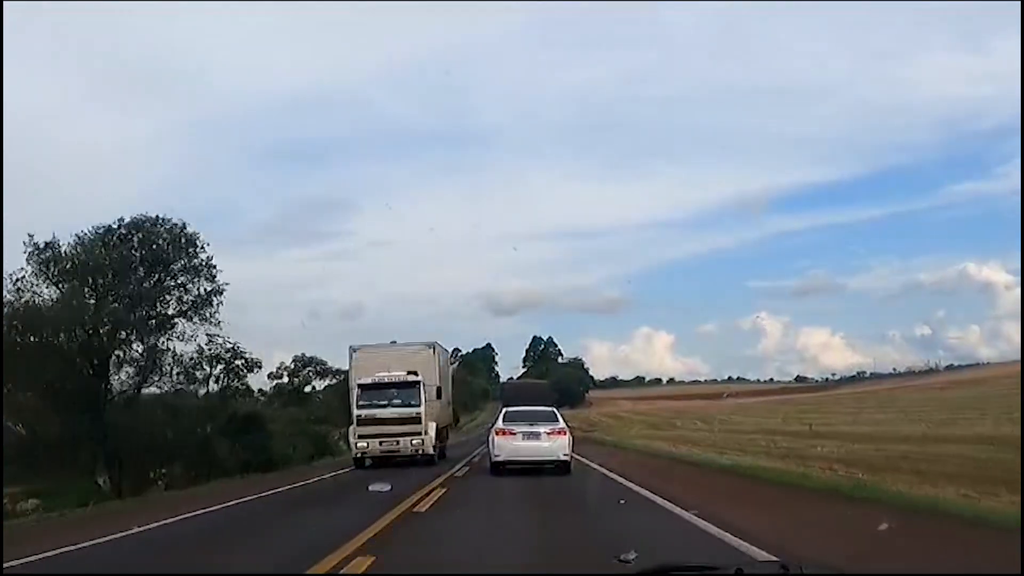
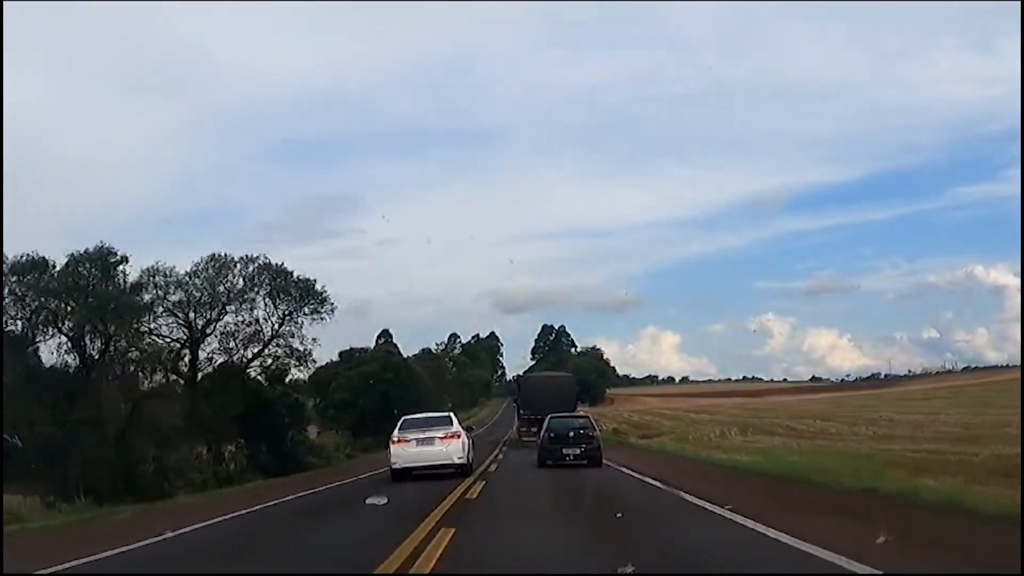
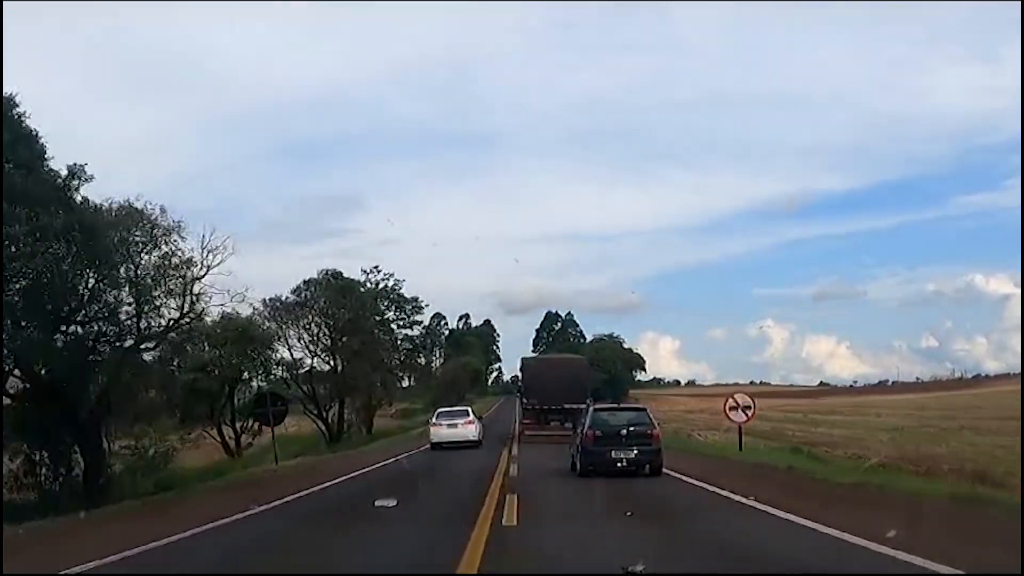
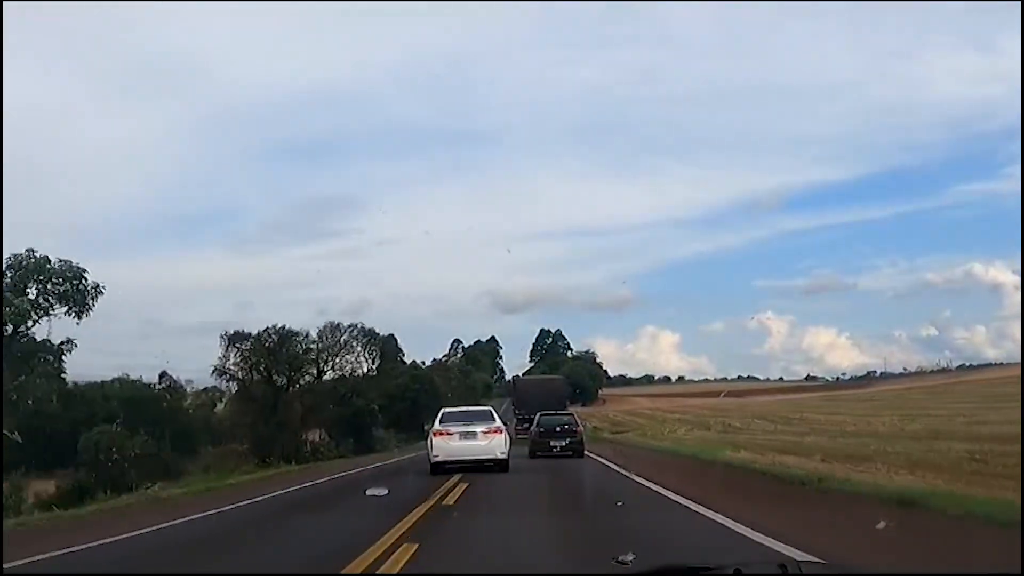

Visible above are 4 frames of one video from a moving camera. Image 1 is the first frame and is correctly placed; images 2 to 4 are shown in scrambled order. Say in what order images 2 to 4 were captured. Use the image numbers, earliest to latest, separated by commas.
4, 2, 3
